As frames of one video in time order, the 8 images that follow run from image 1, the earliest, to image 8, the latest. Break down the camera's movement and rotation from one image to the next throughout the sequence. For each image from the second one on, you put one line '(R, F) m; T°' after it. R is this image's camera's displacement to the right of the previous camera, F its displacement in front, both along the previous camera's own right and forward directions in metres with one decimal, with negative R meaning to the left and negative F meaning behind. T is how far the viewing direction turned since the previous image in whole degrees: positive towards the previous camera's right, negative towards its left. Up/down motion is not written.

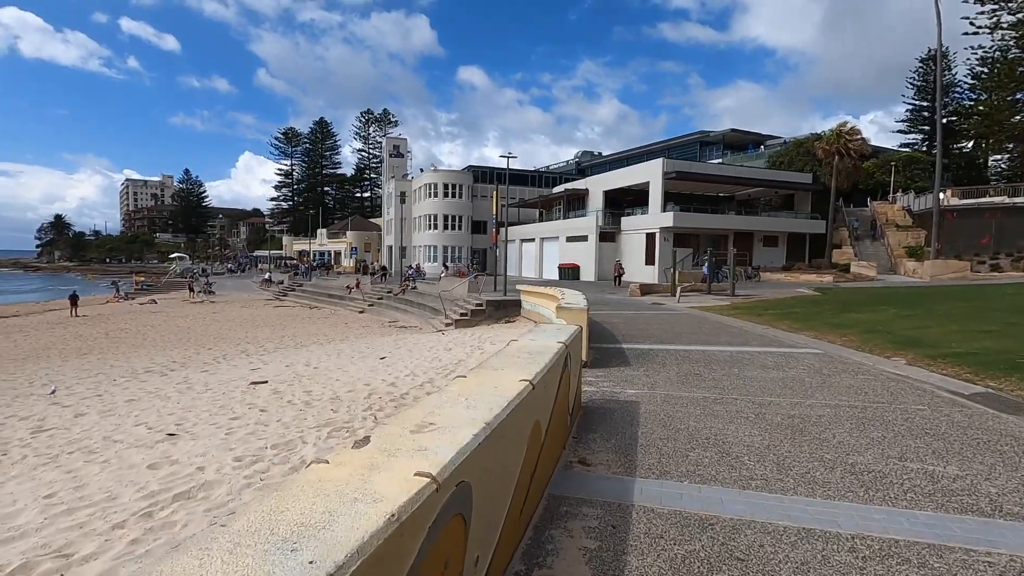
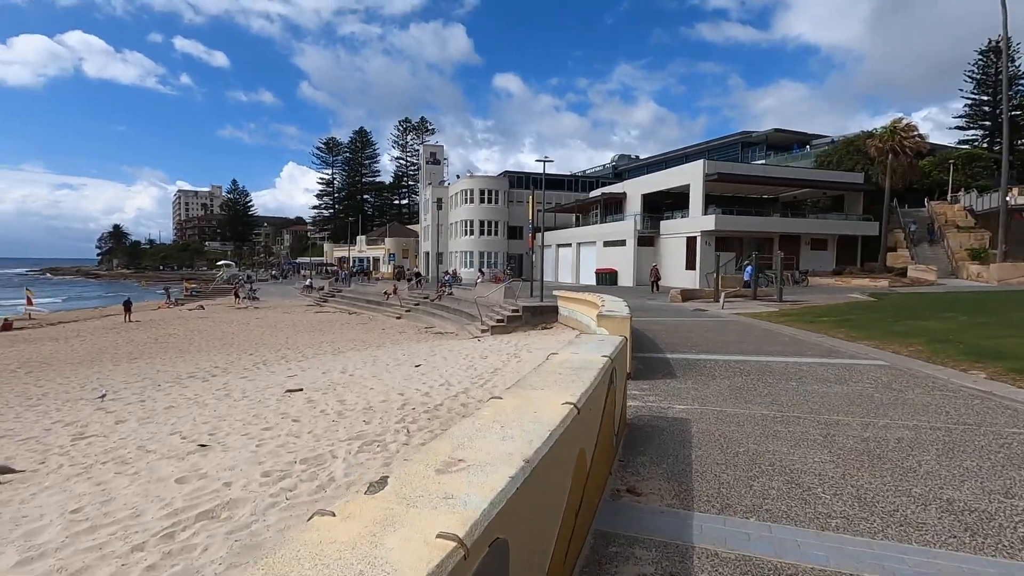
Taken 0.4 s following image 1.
(0.0, +0.3) m; -4°
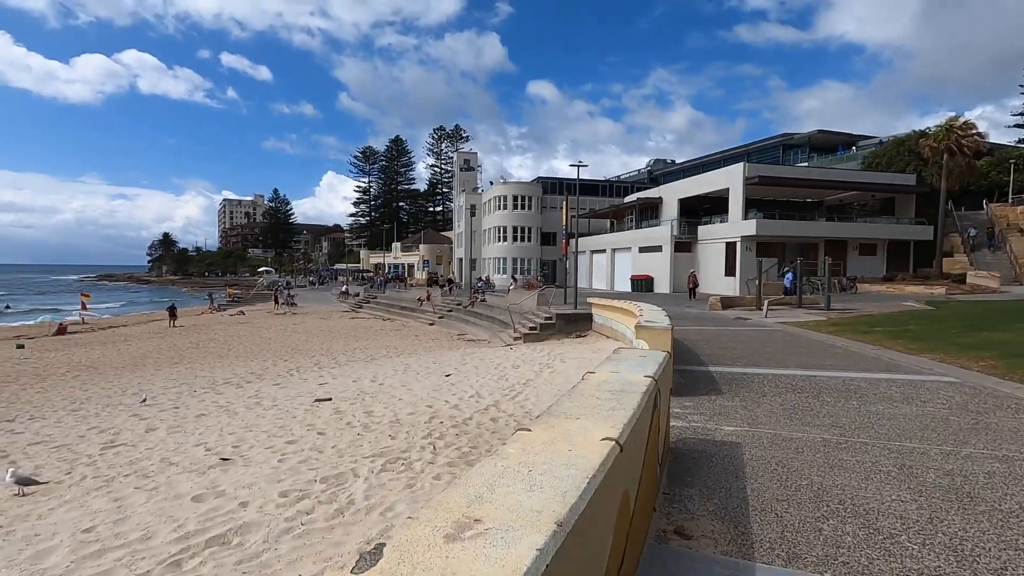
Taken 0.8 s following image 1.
(0.0, +0.3) m; -4°
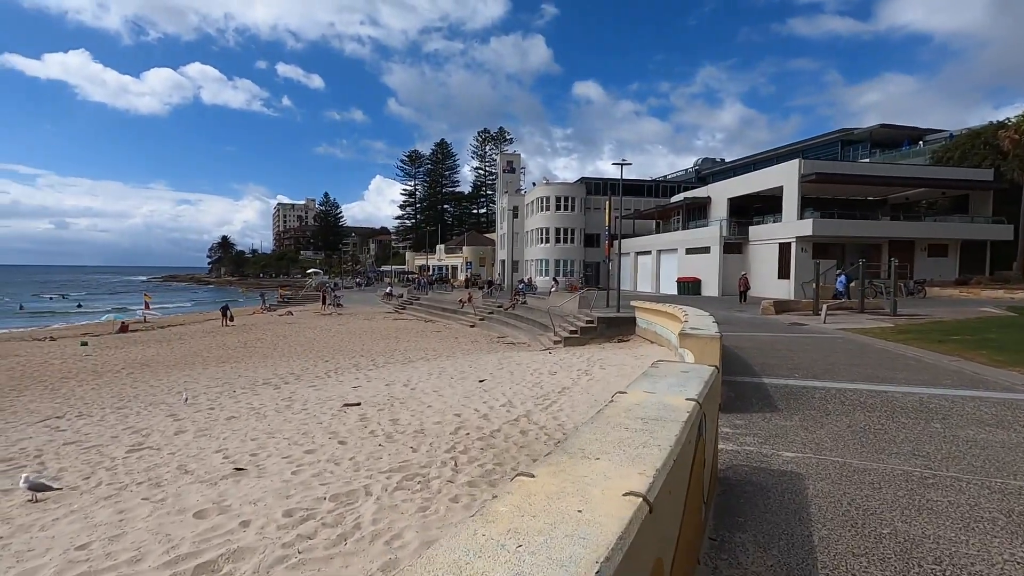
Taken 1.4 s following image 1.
(+0.1, +0.5) m; -5°
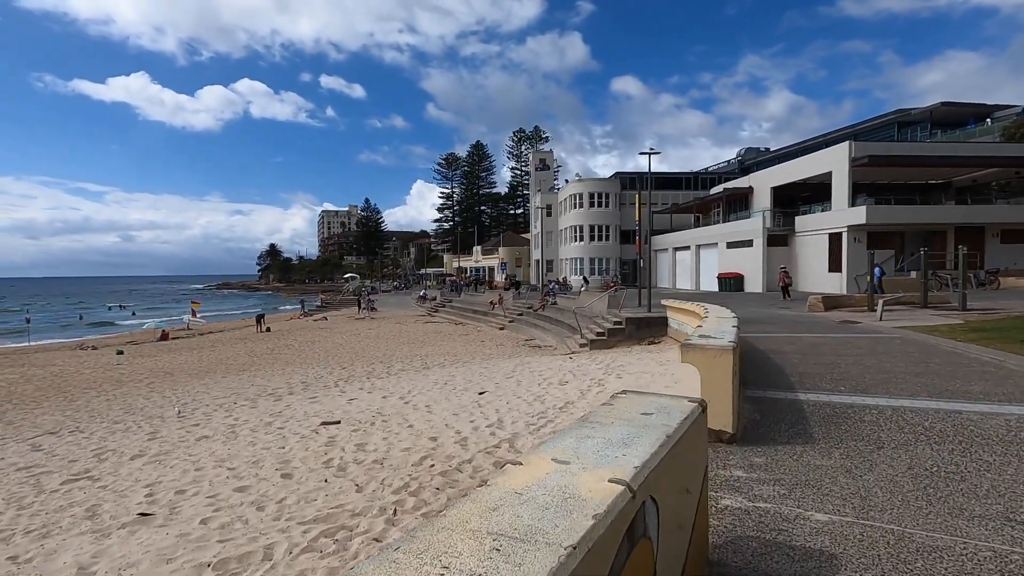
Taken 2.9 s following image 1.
(+0.7, +1.0) m; -4°
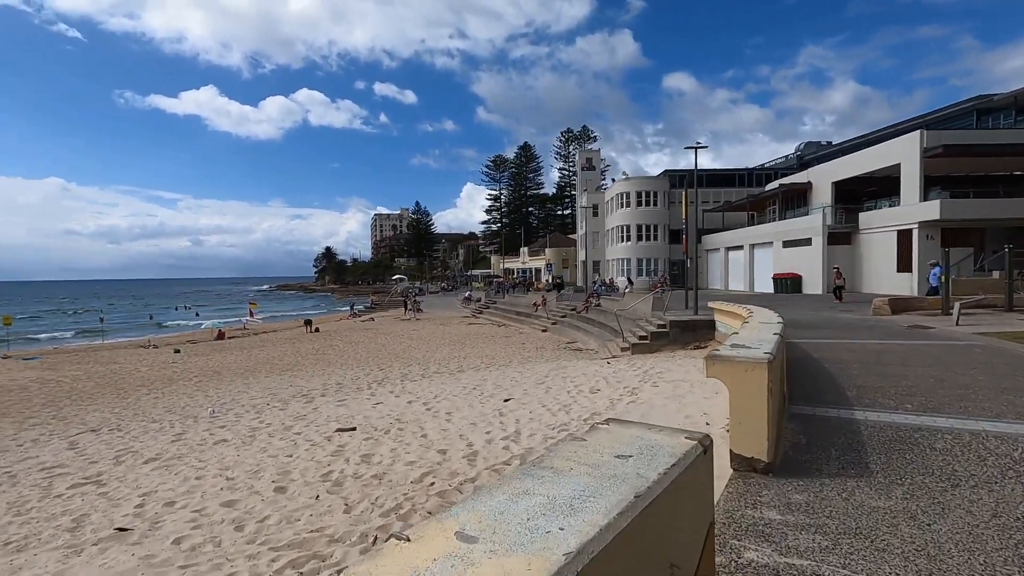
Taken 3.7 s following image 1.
(+0.4, +0.5) m; -5°
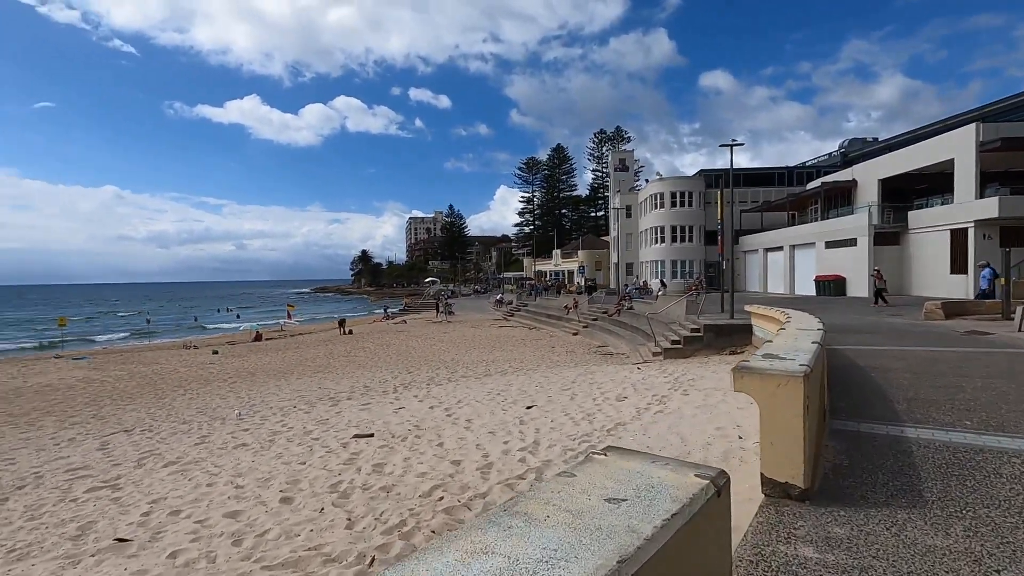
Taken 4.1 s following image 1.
(+0.2, +0.3) m; -4°
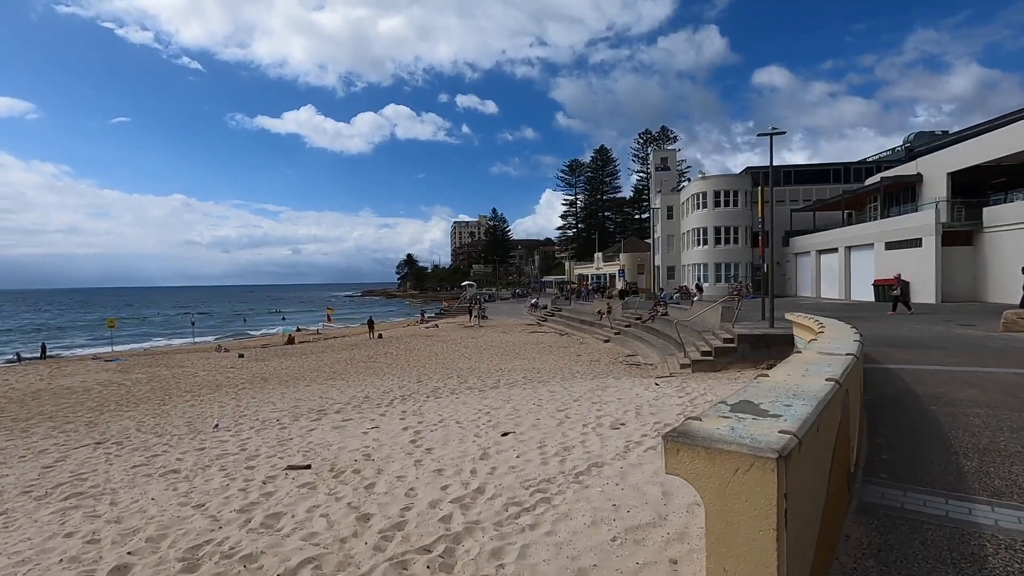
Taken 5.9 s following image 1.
(+1.0, +1.3) m; -5°
